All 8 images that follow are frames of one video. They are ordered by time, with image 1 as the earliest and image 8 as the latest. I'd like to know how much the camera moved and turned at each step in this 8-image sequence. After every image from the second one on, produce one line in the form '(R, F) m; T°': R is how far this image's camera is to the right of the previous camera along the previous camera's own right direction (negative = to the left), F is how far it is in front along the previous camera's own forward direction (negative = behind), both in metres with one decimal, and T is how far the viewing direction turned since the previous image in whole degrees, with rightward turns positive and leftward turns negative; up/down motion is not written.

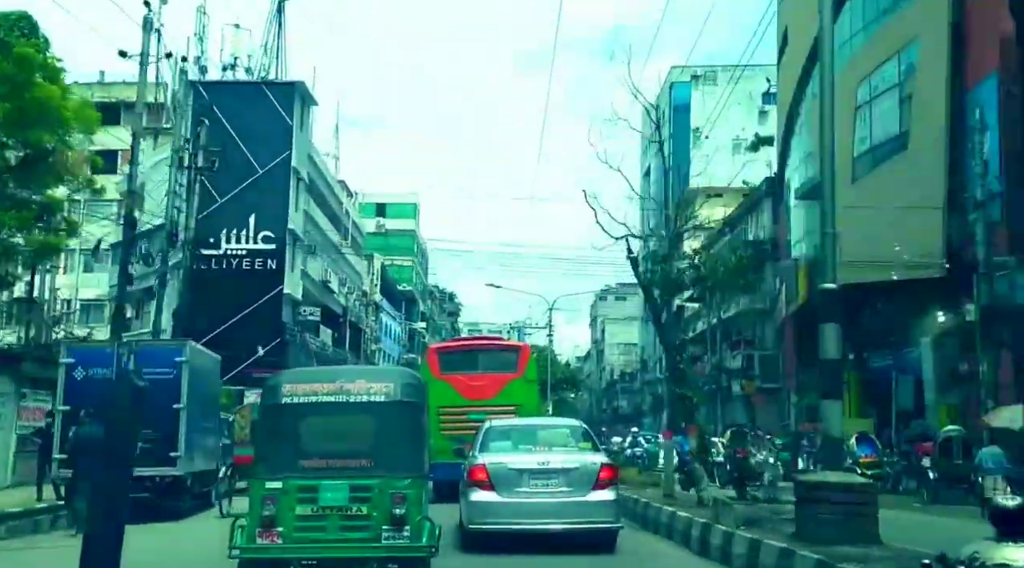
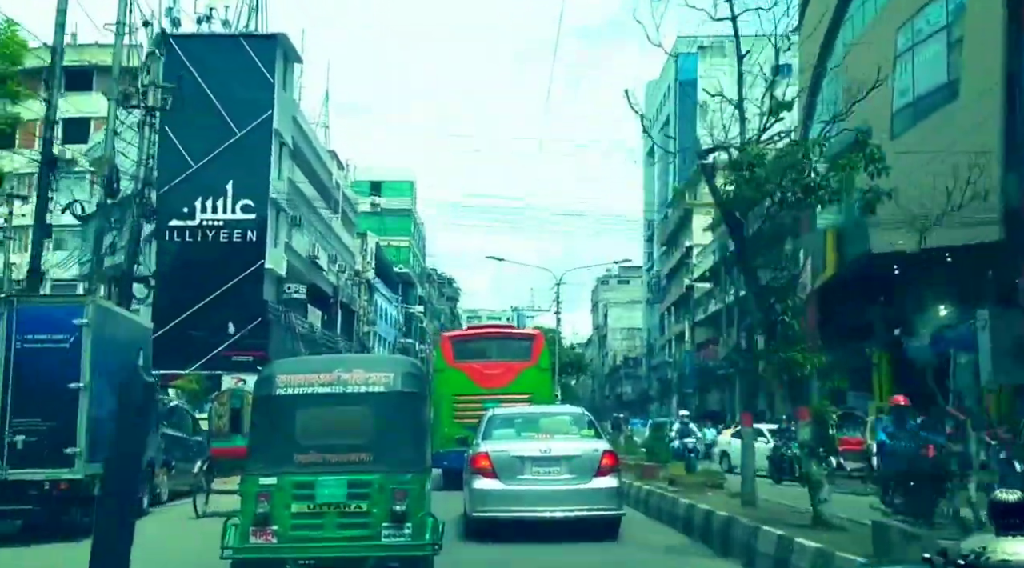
(0.0, +0.5) m; 0°
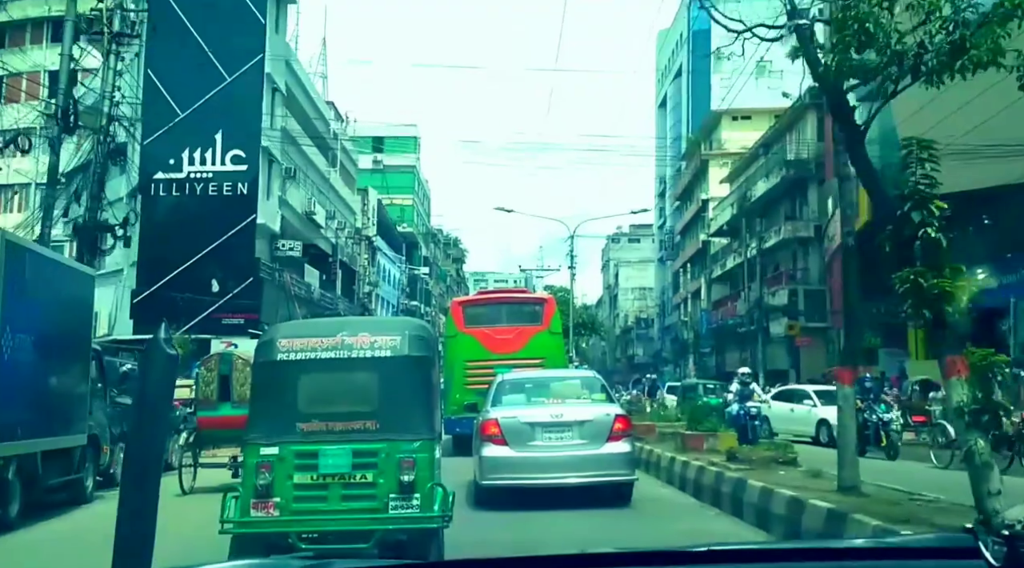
(-0.1, +0.5) m; 0°
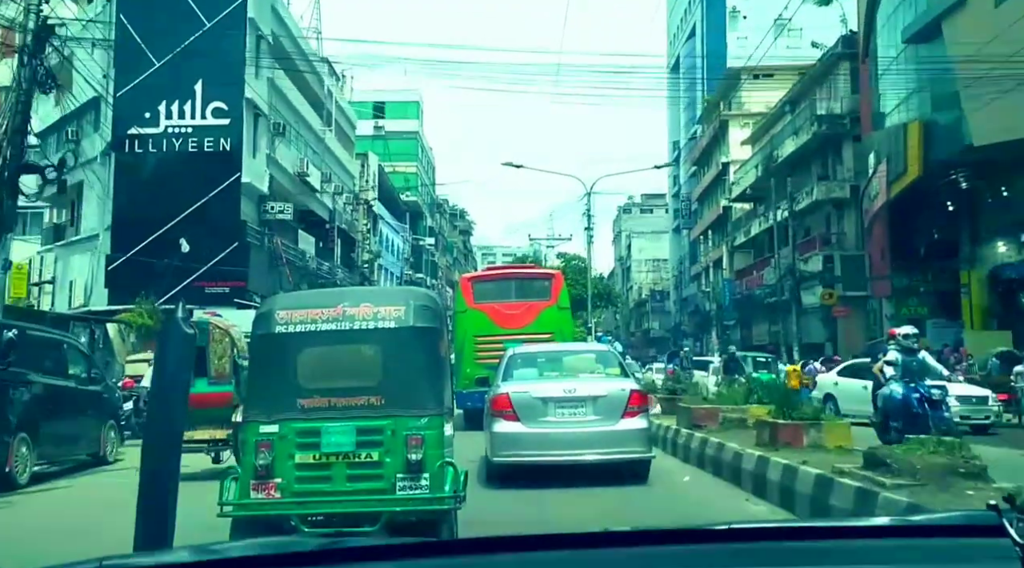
(0.0, +0.5) m; 0°
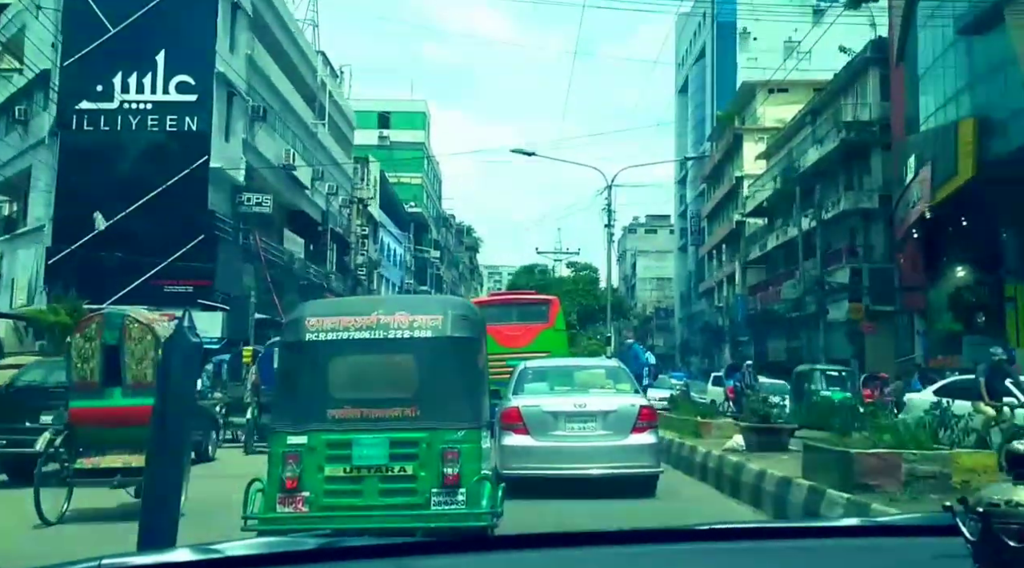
(-0.4, +0.3) m; +1°
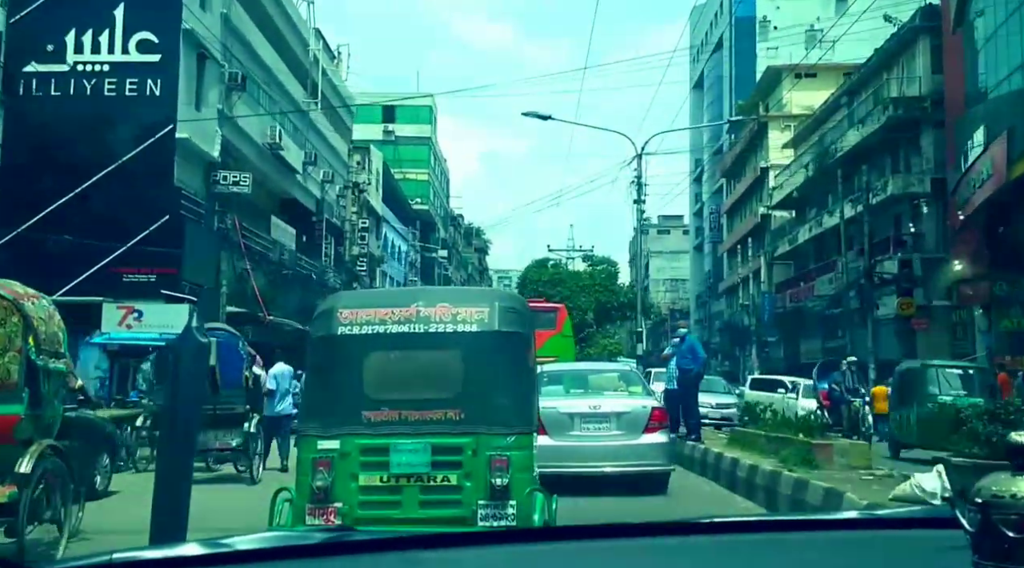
(-0.5, +0.8) m; +1°
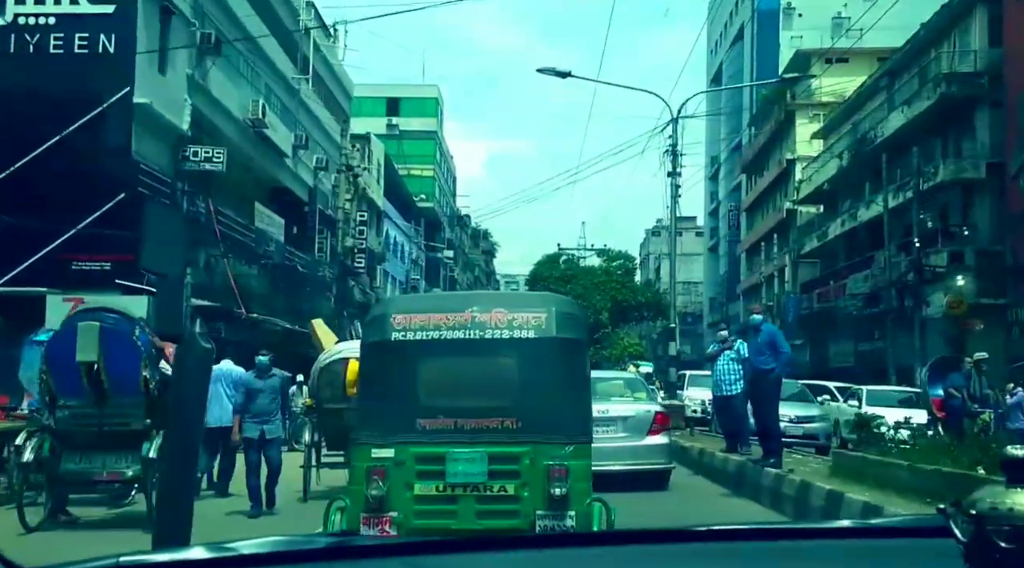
(-0.5, +0.1) m; +1°
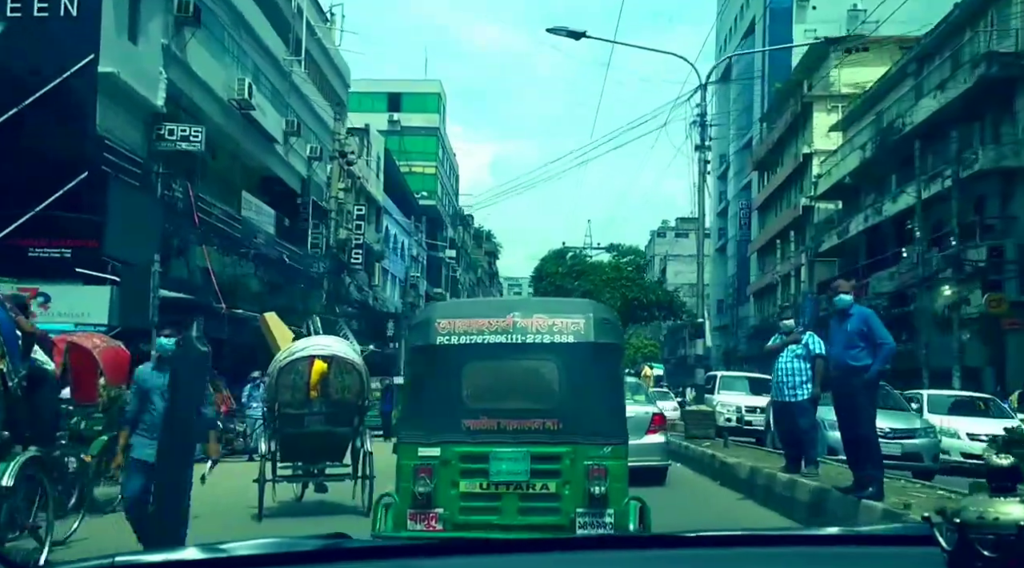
(-0.4, -0.3) m; +1°
